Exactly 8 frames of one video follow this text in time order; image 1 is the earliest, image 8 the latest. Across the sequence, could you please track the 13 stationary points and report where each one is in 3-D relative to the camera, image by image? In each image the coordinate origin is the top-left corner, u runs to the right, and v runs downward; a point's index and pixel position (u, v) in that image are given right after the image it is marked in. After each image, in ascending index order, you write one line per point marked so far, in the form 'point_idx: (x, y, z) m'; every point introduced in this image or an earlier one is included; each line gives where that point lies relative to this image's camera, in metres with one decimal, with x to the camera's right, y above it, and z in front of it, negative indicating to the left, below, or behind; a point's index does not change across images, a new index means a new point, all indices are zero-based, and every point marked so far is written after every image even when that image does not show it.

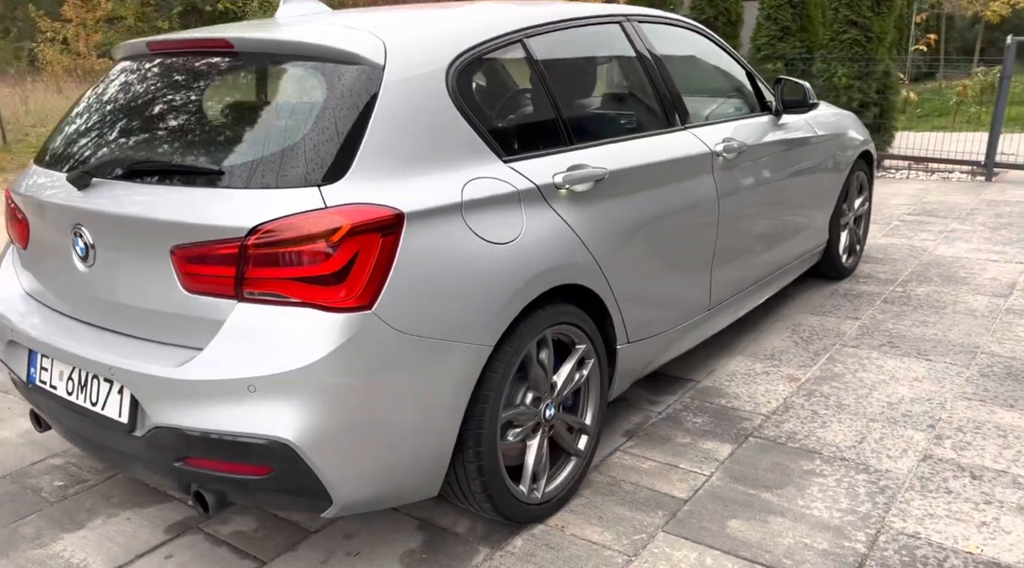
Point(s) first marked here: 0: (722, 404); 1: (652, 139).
0: (+0.9, -0.5, +3.6) m
1: (+0.6, +0.6, +3.3) m
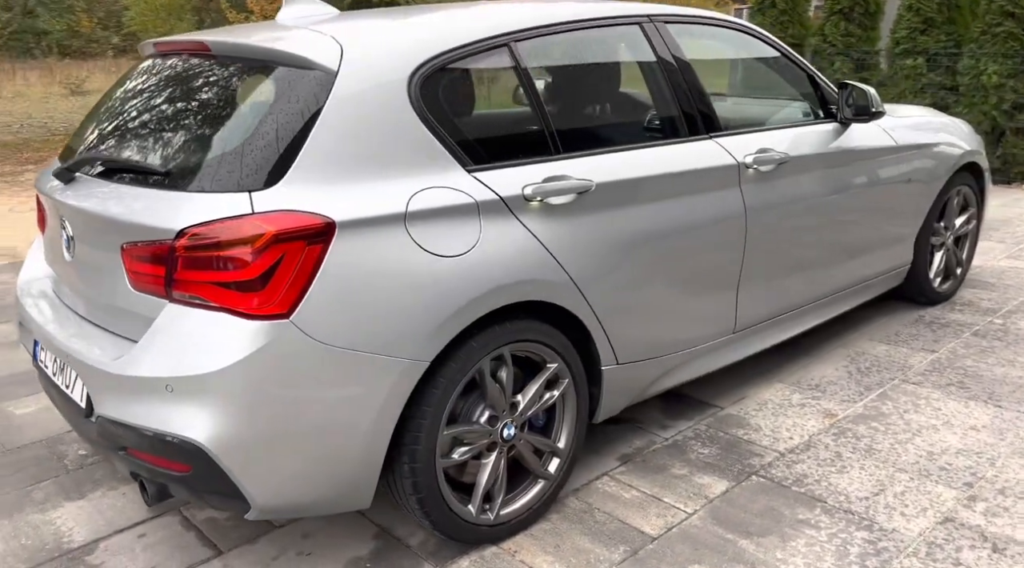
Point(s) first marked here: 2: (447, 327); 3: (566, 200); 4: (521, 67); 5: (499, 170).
0: (+0.9, -0.6, +3.4) m
1: (+0.6, +0.5, +3.1) m
2: (-0.2, -0.1, +2.4) m
3: (+0.2, +0.3, +2.8) m
4: (0.0, +0.7, +2.8) m
5: (0.0, +0.4, +2.6) m
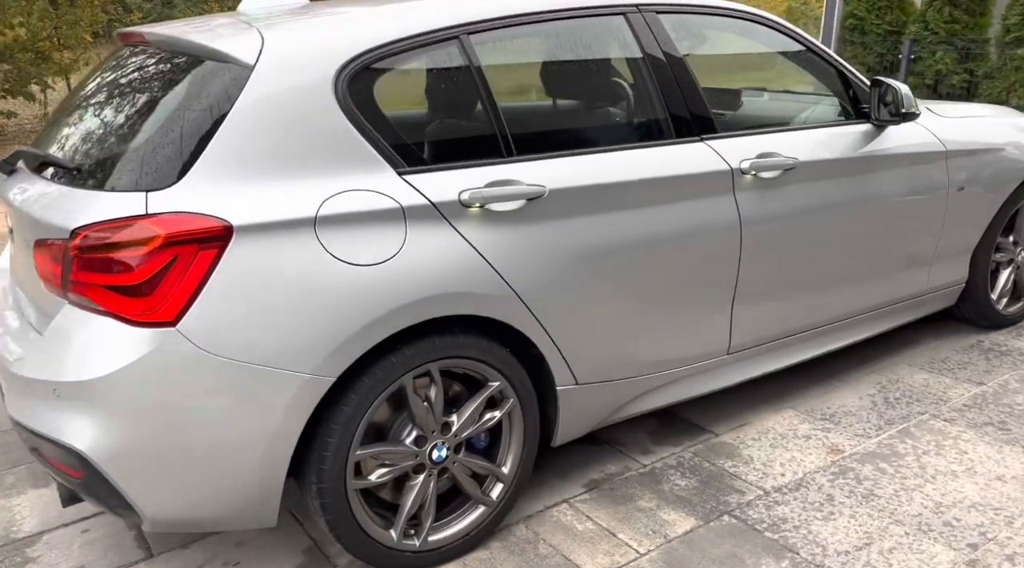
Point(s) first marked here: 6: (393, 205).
0: (+0.8, -0.7, +3.1) m
1: (+0.4, +0.4, +2.9) m
2: (-0.4, -0.2, +2.3) m
3: (0.0, +0.2, +2.5) m
4: (-0.1, +0.7, +2.6) m
5: (-0.2, +0.3, +2.4) m
6: (-0.3, +0.2, +2.3) m
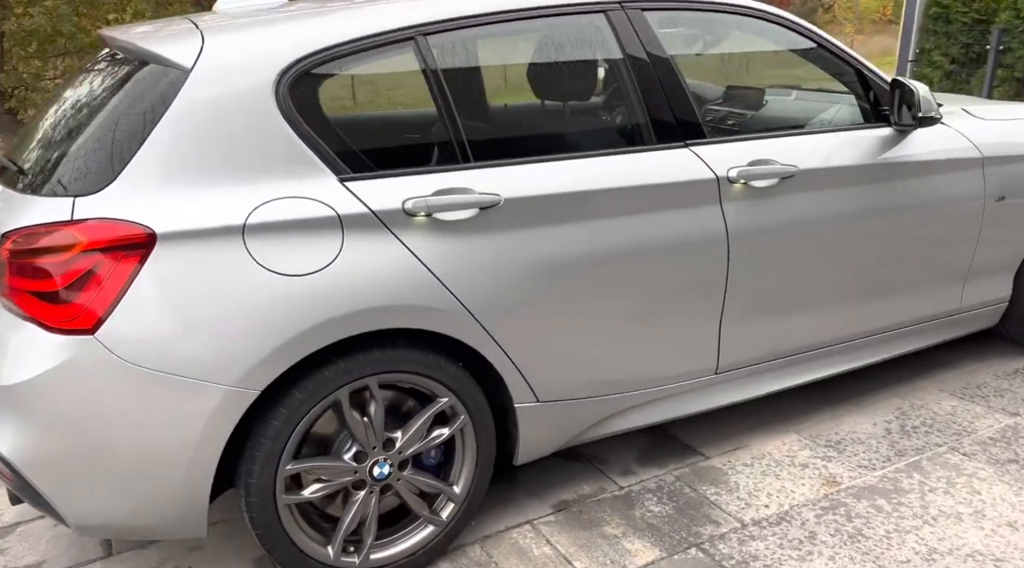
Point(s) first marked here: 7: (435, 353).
0: (+0.7, -0.7, +2.9) m
1: (+0.3, +0.4, +2.7) m
2: (-0.6, -0.2, +2.2) m
3: (-0.1, +0.2, +2.4) m
4: (-0.2, +0.6, +2.5) m
5: (-0.4, +0.3, +2.4) m
6: (-0.5, +0.2, +2.3) m
7: (-0.2, -0.2, +2.5) m
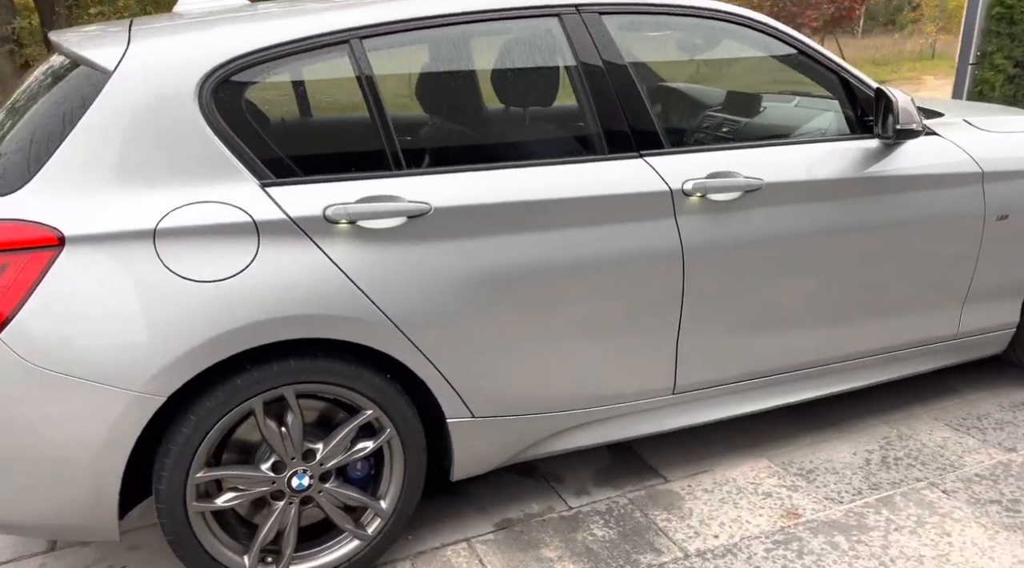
0: (+0.5, -0.8, +2.8) m
1: (+0.2, +0.4, +2.6) m
2: (-0.8, -0.2, +2.2) m
3: (-0.3, +0.2, +2.4) m
4: (-0.4, +0.6, +2.4) m
5: (-0.6, +0.3, +2.3) m
6: (-0.7, +0.2, +2.2) m
7: (-0.4, -0.2, +2.4) m
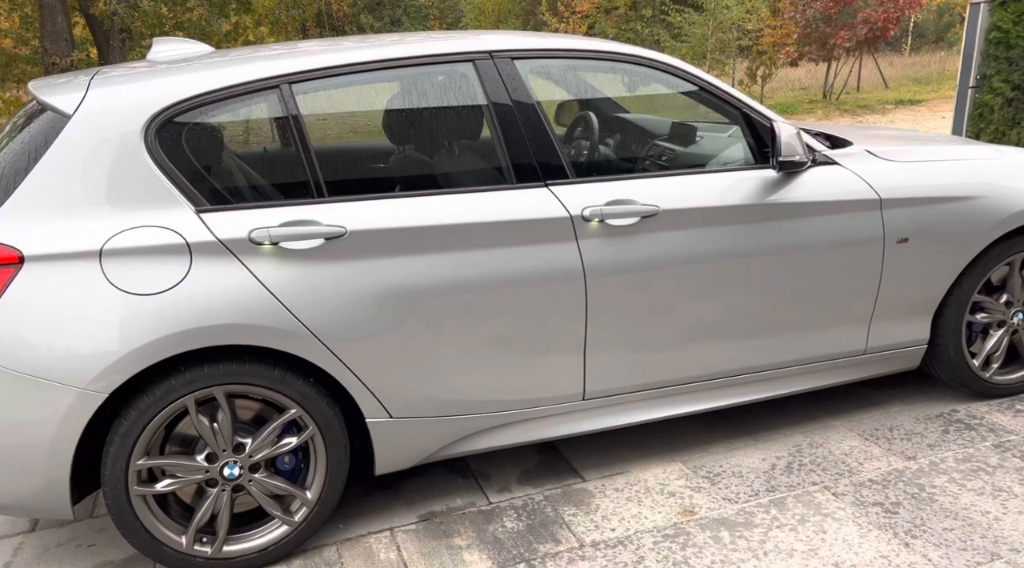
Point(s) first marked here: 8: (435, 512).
0: (+0.2, -0.8, +3.0) m
1: (-0.1, +0.3, +2.9) m
2: (-1.2, -0.2, +2.5) m
3: (-0.7, +0.1, +2.7) m
4: (-0.7, +0.6, +2.8) m
5: (-0.9, +0.2, +2.7) m
6: (-1.0, +0.1, +2.6) m
7: (-0.7, -0.3, +2.7) m
8: (-0.3, -0.8, +3.1) m
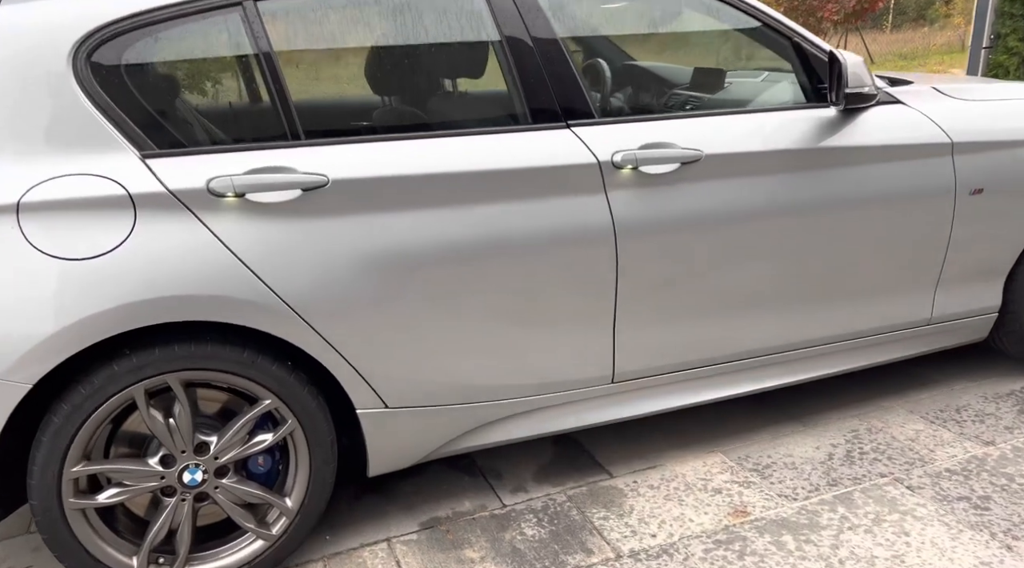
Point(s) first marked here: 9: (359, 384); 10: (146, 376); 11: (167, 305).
0: (+0.2, -0.7, +2.6) m
1: (-0.1, +0.4, +2.4) m
2: (-1.1, -0.1, +2.0) m
3: (-0.6, +0.2, +2.2) m
4: (-0.7, +0.7, +2.3) m
5: (-0.8, +0.3, +2.2) m
6: (-1.0, +0.2, +2.1) m
7: (-0.7, -0.2, +2.2) m
8: (-0.2, -0.7, +2.6) m
9: (-0.4, -0.3, +2.4) m
10: (-0.9, -0.2, +2.1) m
11: (-0.9, -0.1, +2.1) m
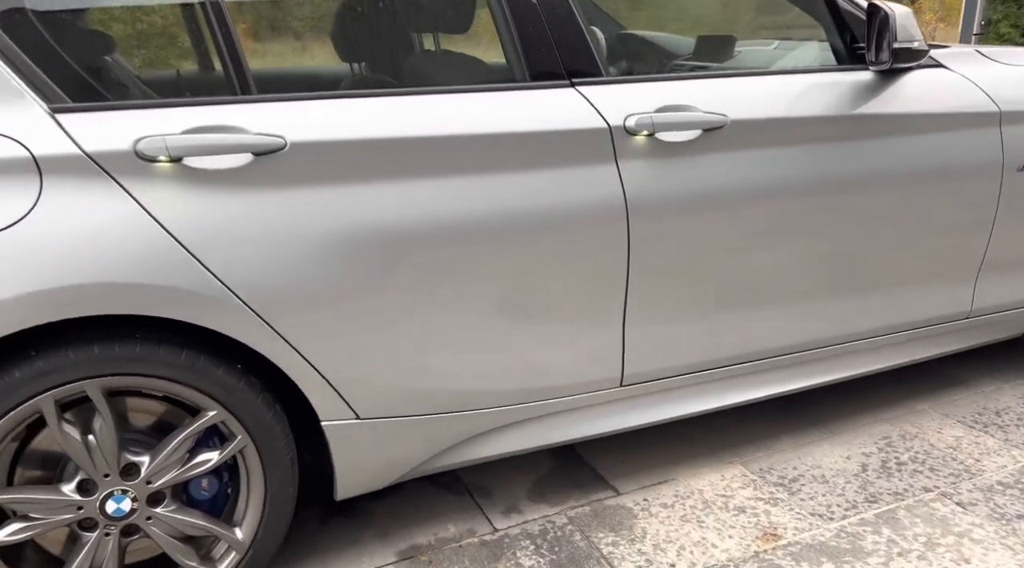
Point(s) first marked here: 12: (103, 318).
0: (+0.2, -0.7, +2.2) m
1: (-0.1, +0.4, +2.0) m
2: (-1.1, -0.1, +1.6) m
3: (-0.6, +0.3, +1.8) m
4: (-0.7, +0.7, +1.9) m
5: (-0.8, +0.3, +1.7) m
6: (-1.0, +0.3, +1.7) m
7: (-0.7, -0.1, +1.8) m
8: (-0.2, -0.7, +2.2) m
9: (-0.4, -0.3, +2.0) m
10: (-0.9, -0.2, +1.7) m
11: (-0.9, 0.0, +1.7) m
12: (-0.9, -0.1, +1.8) m
